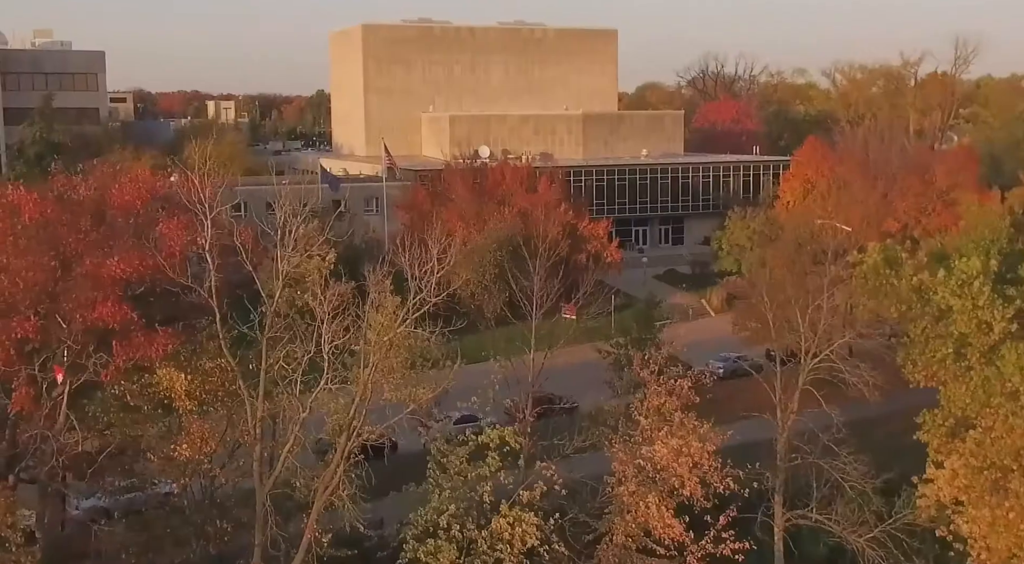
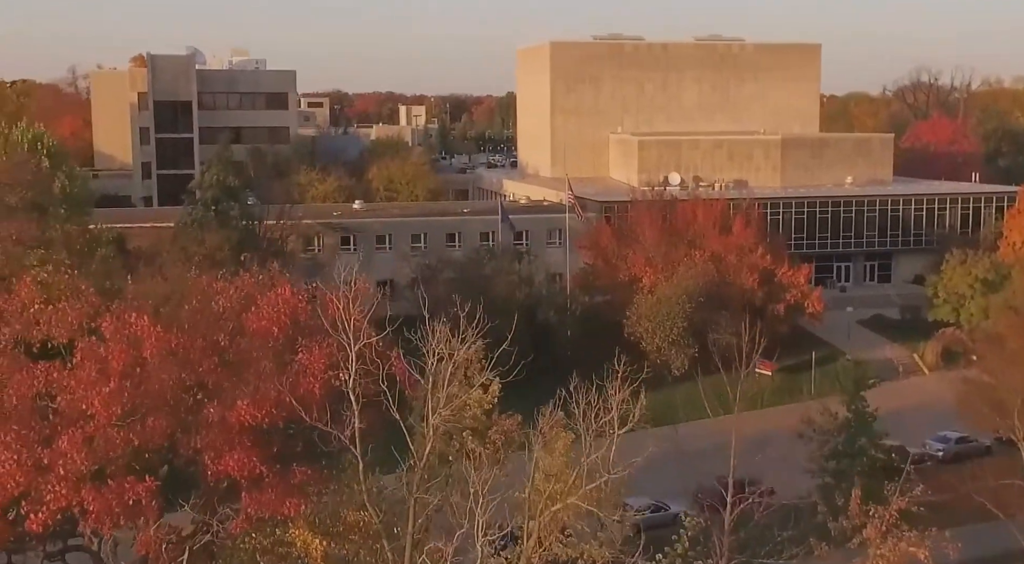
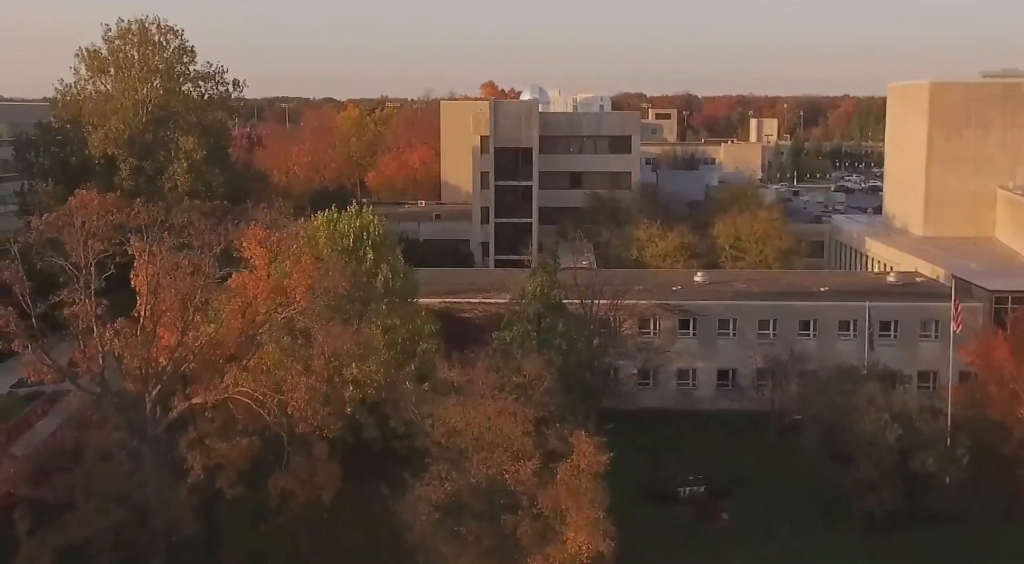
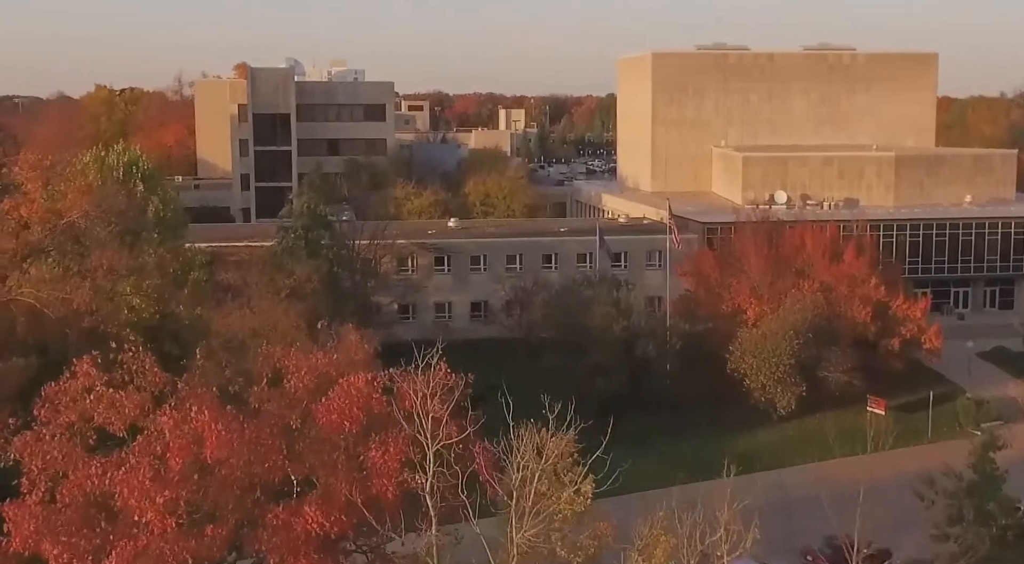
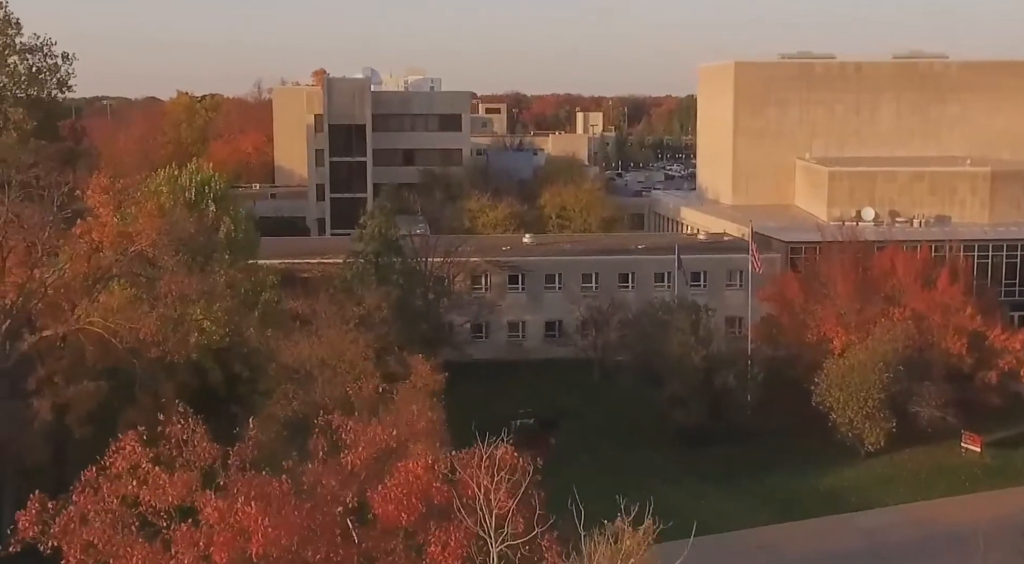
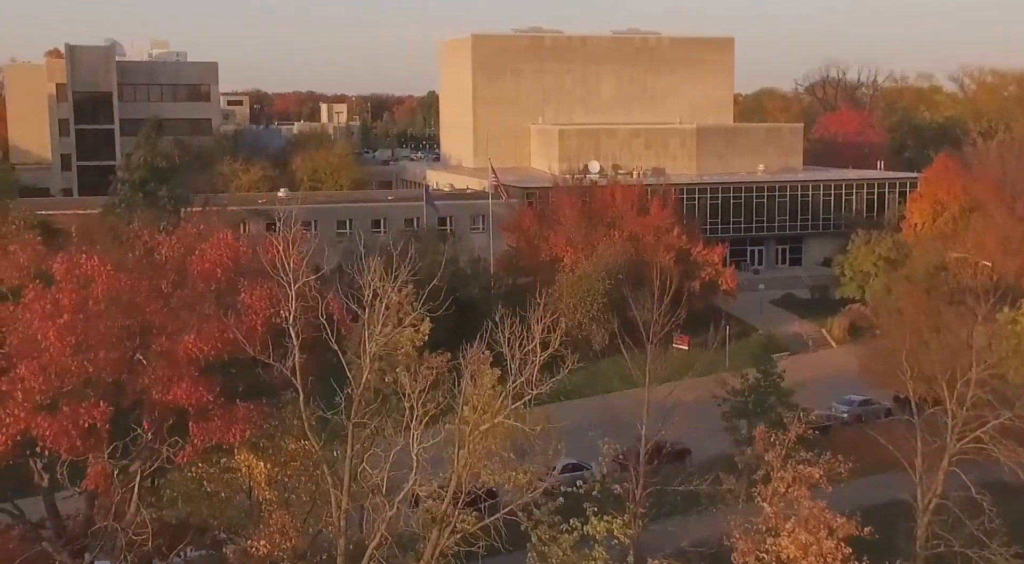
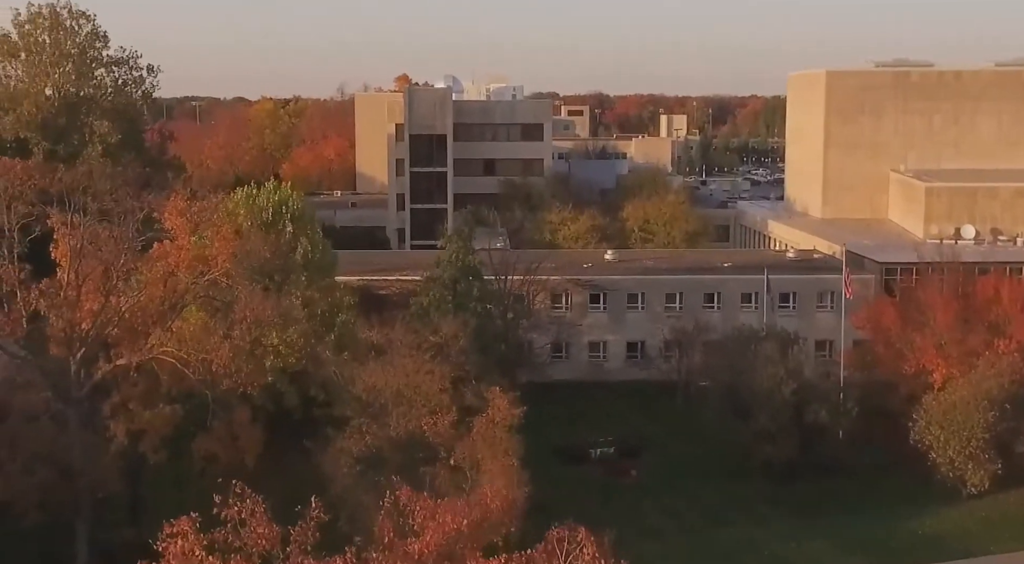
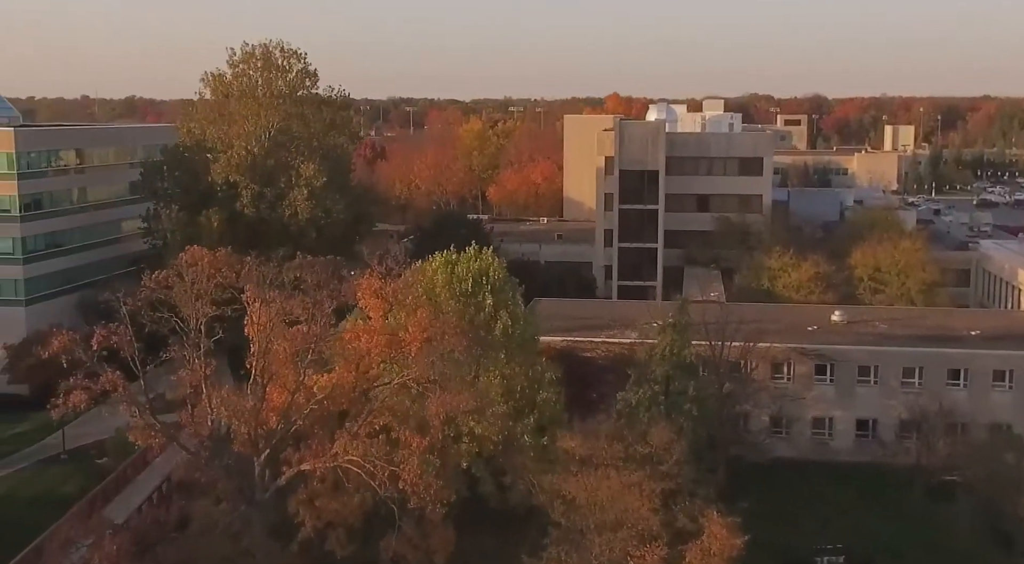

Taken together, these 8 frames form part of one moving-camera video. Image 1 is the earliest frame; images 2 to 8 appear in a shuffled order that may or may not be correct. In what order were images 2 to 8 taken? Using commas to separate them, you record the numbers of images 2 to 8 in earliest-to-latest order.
6, 2, 4, 5, 7, 3, 8
